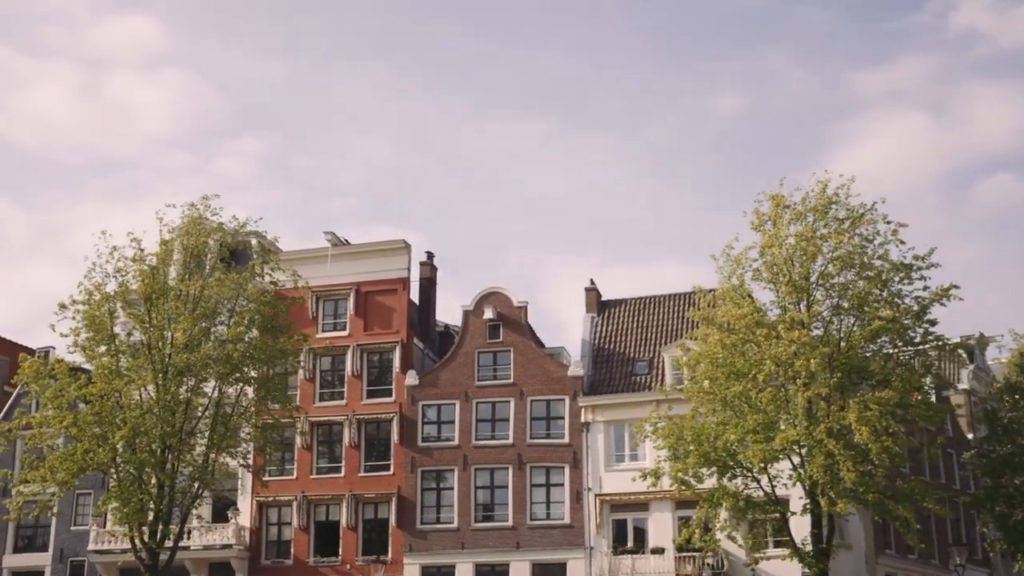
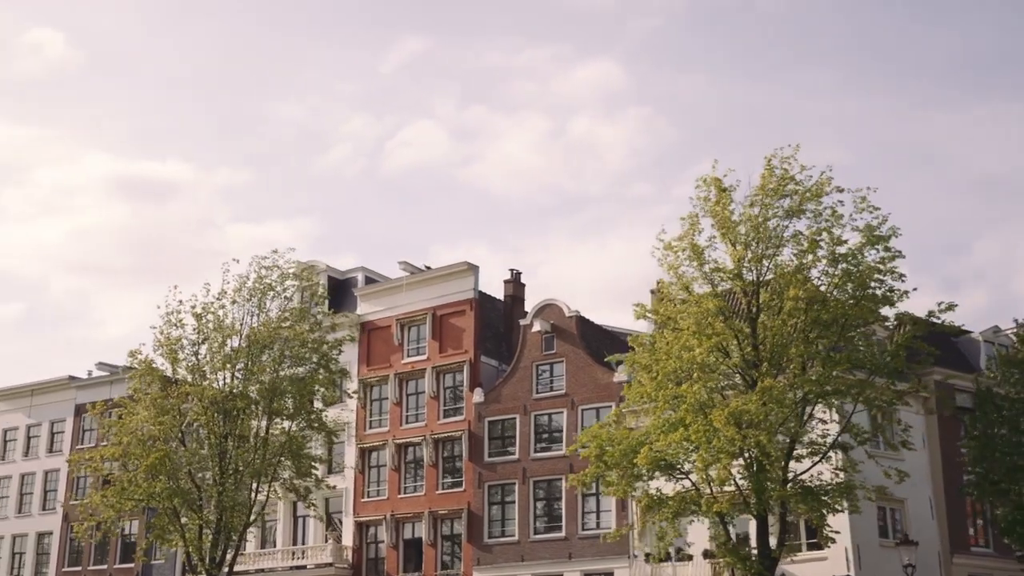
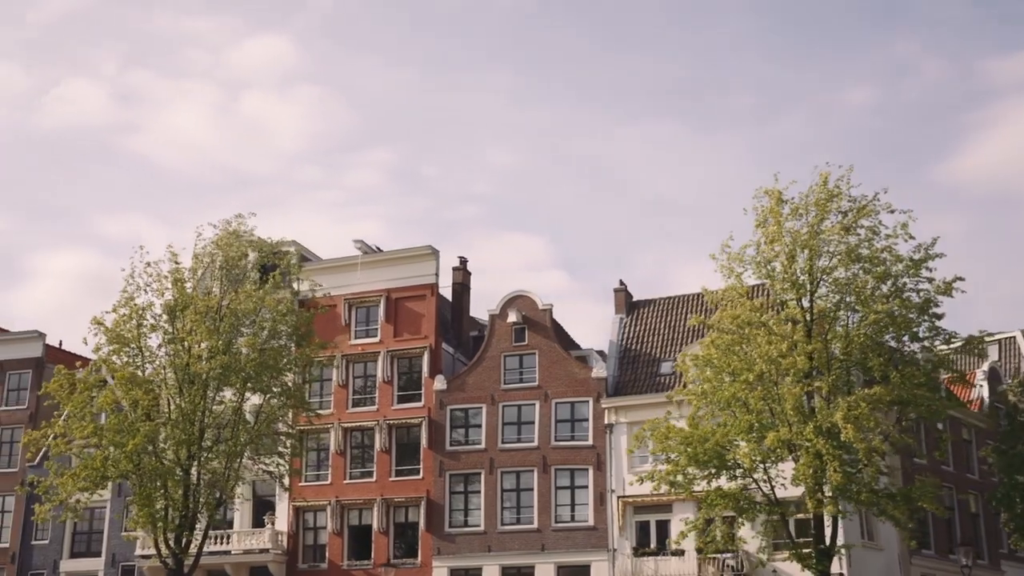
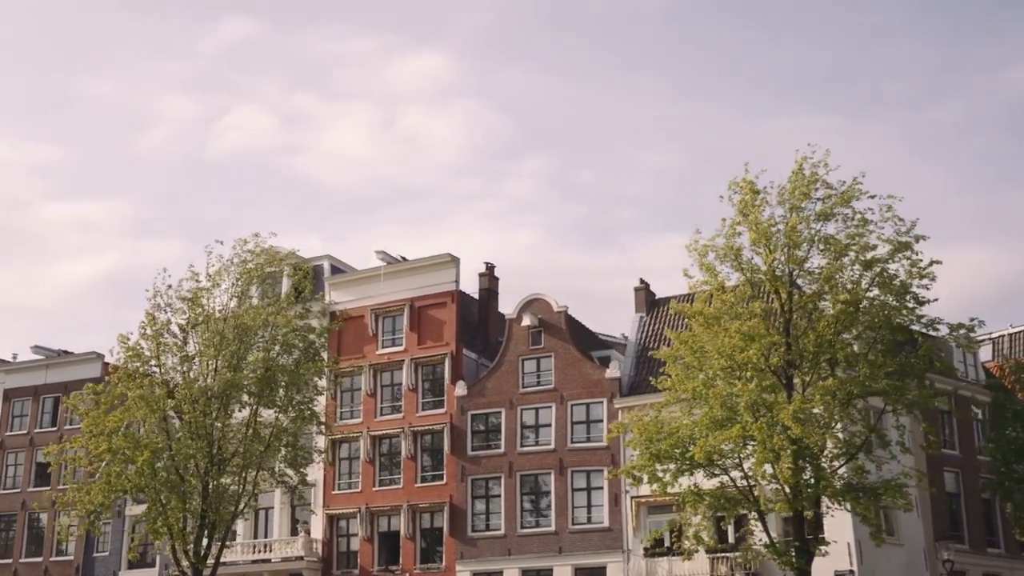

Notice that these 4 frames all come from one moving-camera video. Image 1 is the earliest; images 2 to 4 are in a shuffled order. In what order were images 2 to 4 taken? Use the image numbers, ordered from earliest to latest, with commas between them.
3, 4, 2
